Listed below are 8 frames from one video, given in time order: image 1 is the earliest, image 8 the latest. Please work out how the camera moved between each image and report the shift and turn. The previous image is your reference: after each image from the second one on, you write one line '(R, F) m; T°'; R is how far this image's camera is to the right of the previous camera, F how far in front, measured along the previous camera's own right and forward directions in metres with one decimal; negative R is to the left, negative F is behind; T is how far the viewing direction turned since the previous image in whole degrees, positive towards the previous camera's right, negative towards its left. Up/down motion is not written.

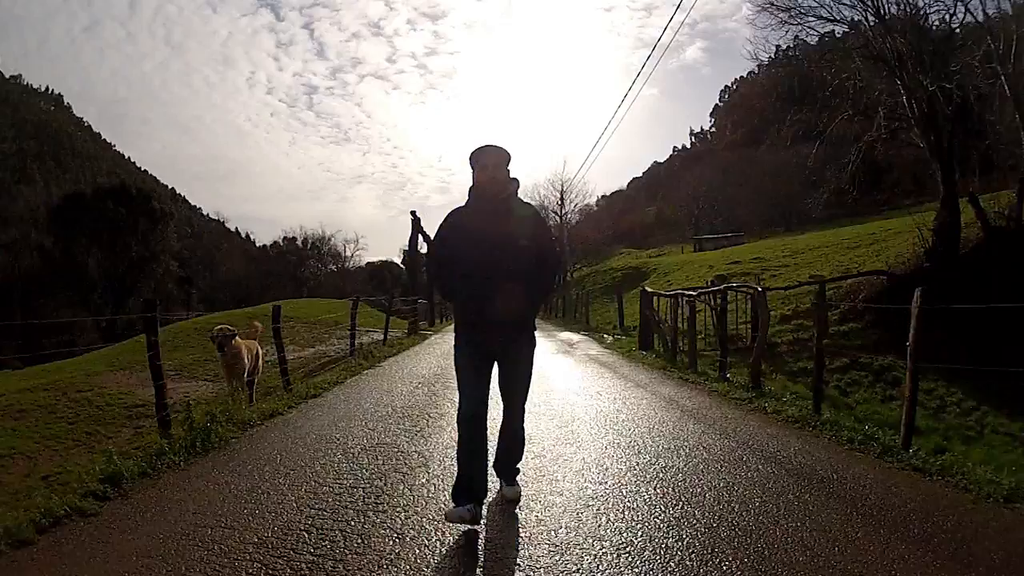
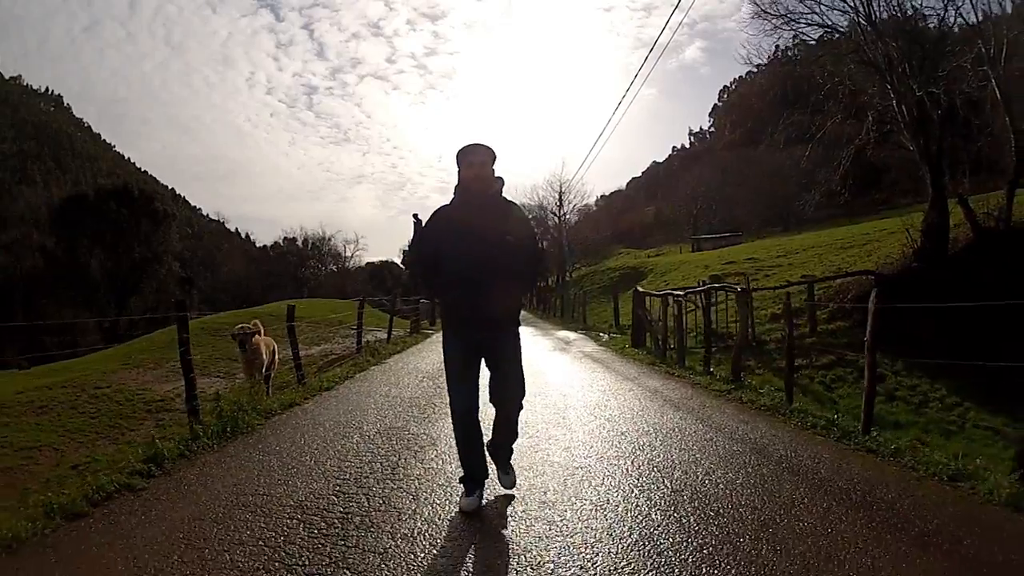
(0.0, -0.2) m; 0°
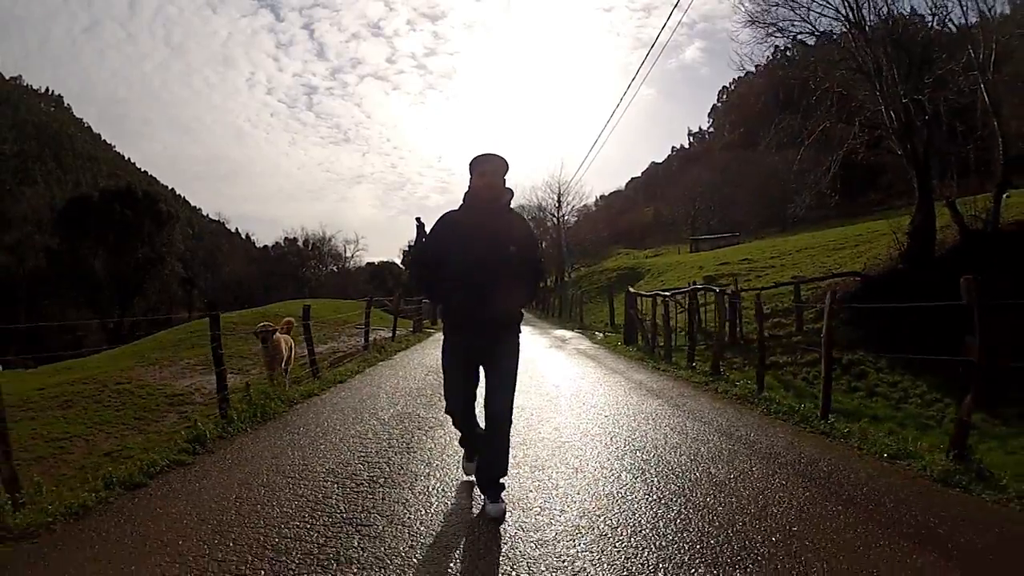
(0.0, -0.2) m; 0°
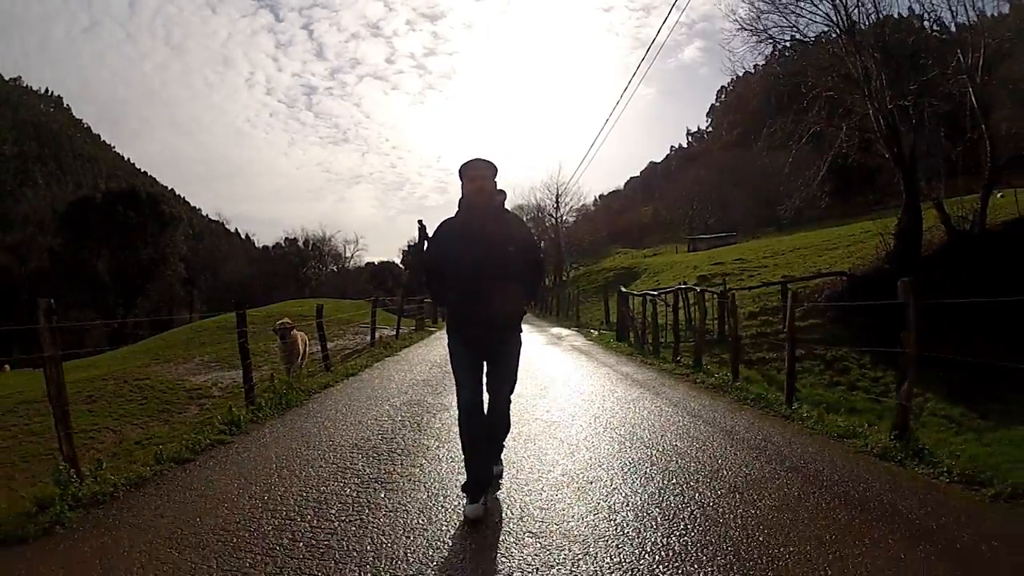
(0.0, -0.2) m; 0°
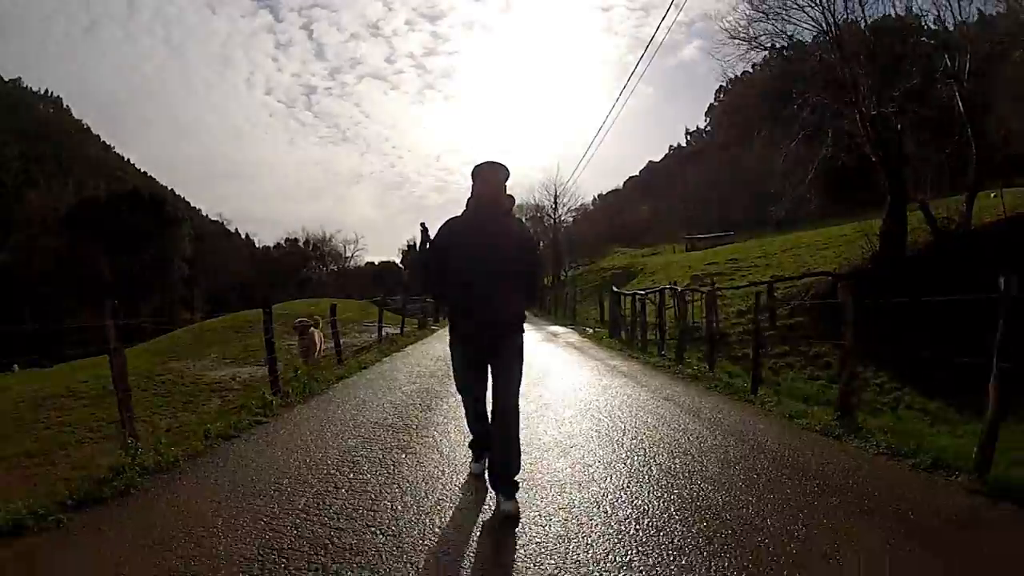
(0.0, -0.3) m; 0°
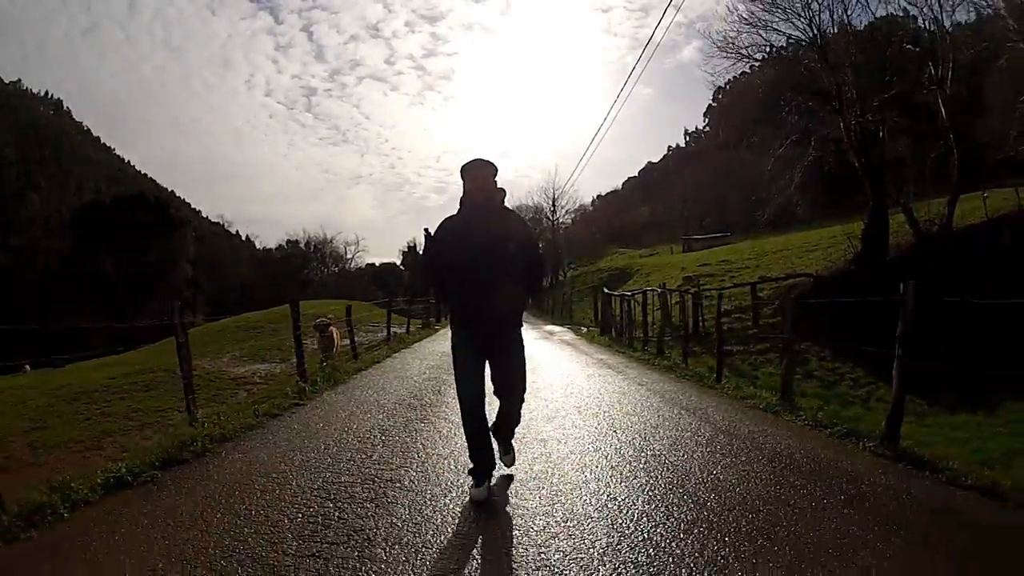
(0.0, -0.3) m; 0°
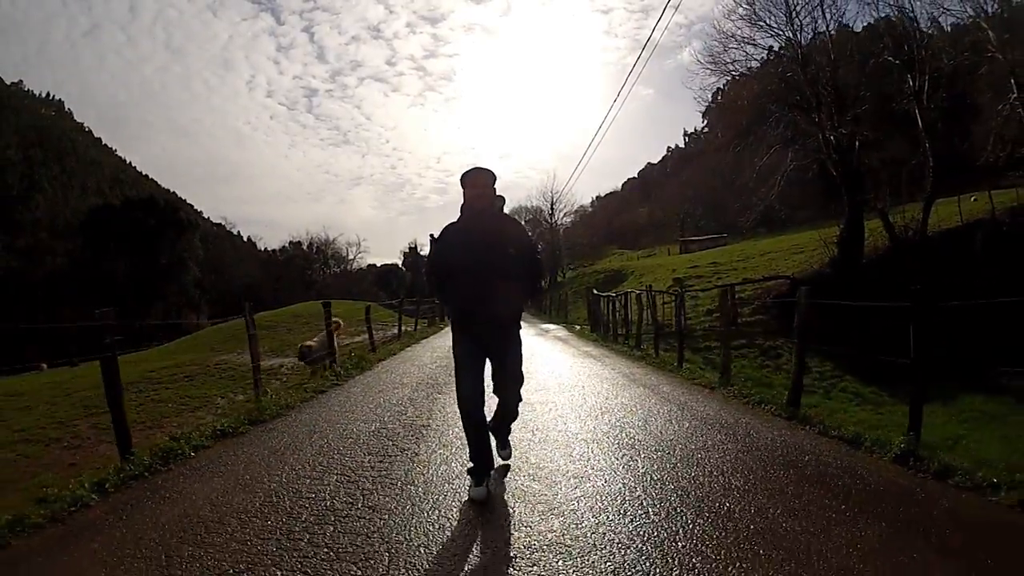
(0.0, -0.5) m; 0°
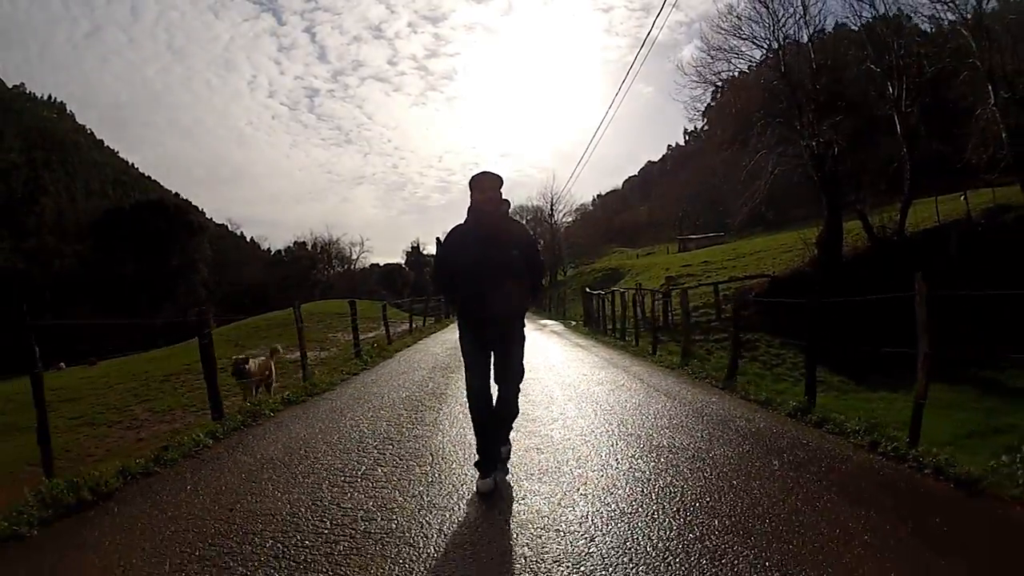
(0.0, -0.6) m; 0°
